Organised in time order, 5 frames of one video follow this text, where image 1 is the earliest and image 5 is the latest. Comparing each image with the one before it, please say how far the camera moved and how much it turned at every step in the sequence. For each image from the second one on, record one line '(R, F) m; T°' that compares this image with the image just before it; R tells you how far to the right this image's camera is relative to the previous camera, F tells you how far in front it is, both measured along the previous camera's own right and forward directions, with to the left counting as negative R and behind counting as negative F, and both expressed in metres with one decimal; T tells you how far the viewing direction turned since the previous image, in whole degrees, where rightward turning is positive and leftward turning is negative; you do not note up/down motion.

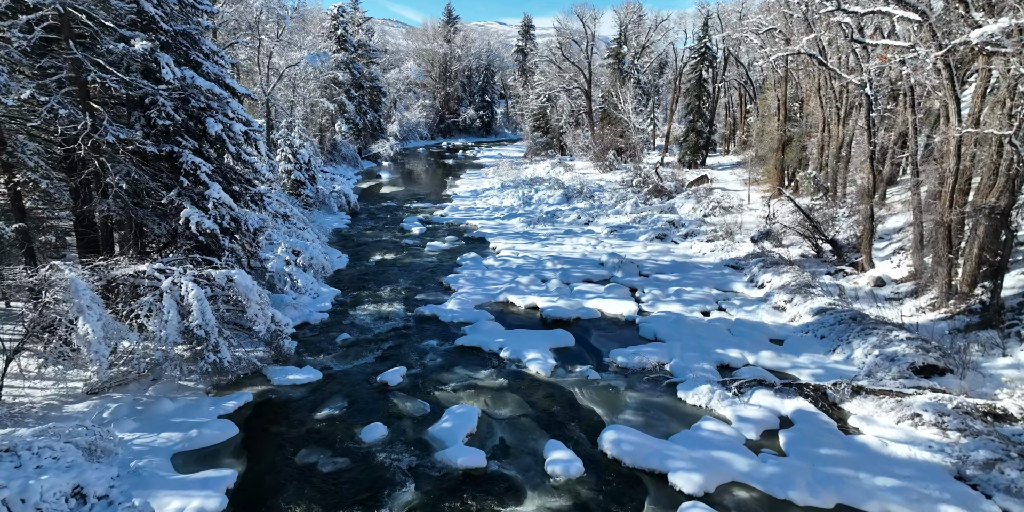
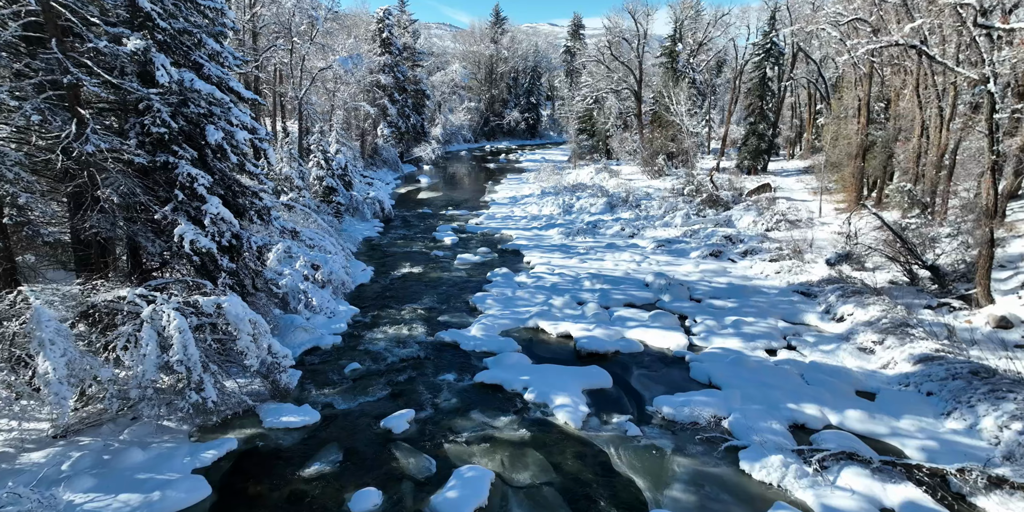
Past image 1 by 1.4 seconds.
(+0.2, +1.6) m; -4°
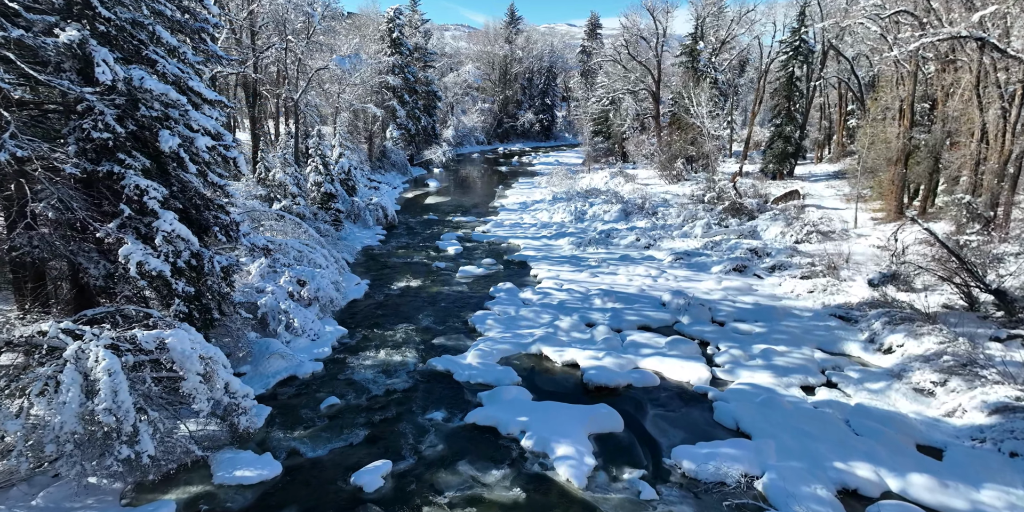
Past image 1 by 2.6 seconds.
(+0.3, +1.4) m; -2°
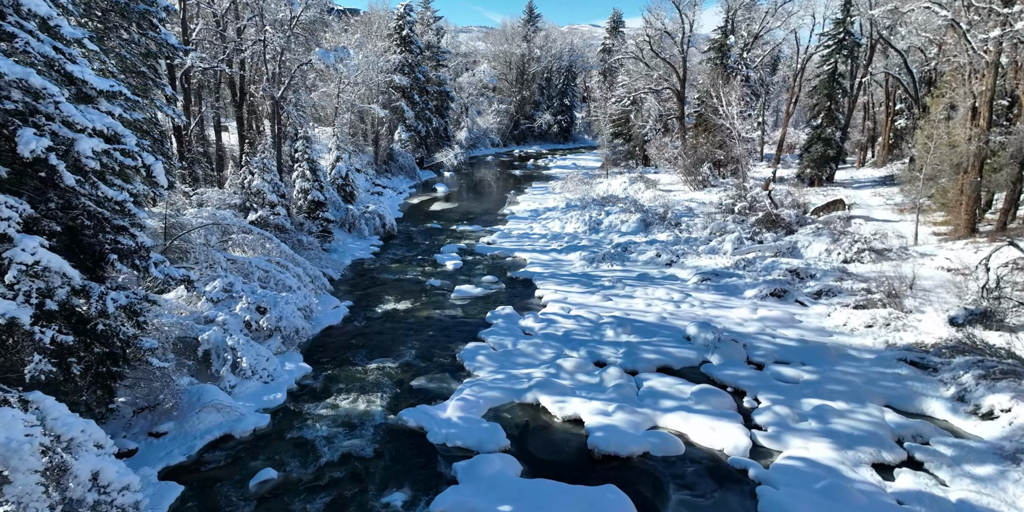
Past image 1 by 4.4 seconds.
(+0.5, +2.2) m; -2°
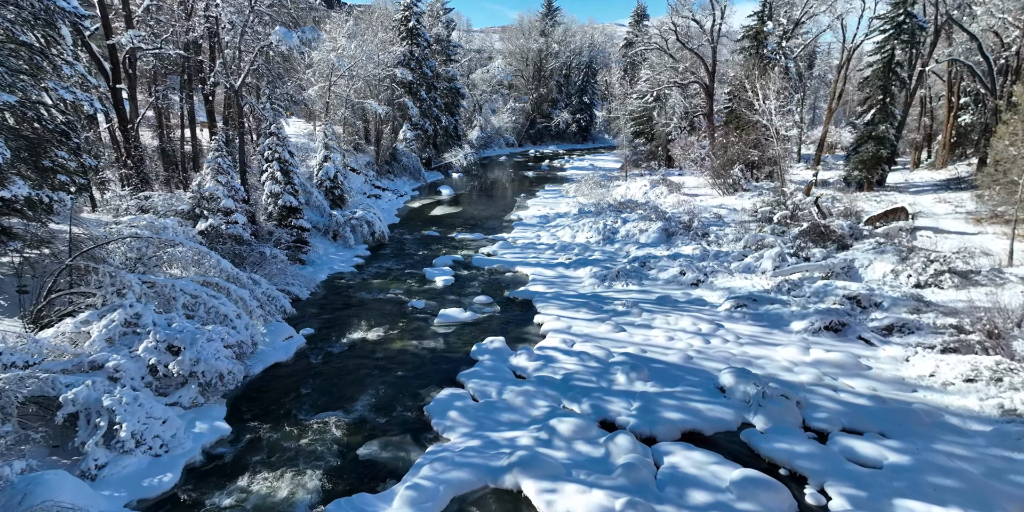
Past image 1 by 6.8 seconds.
(+0.6, +2.8) m; -2°
